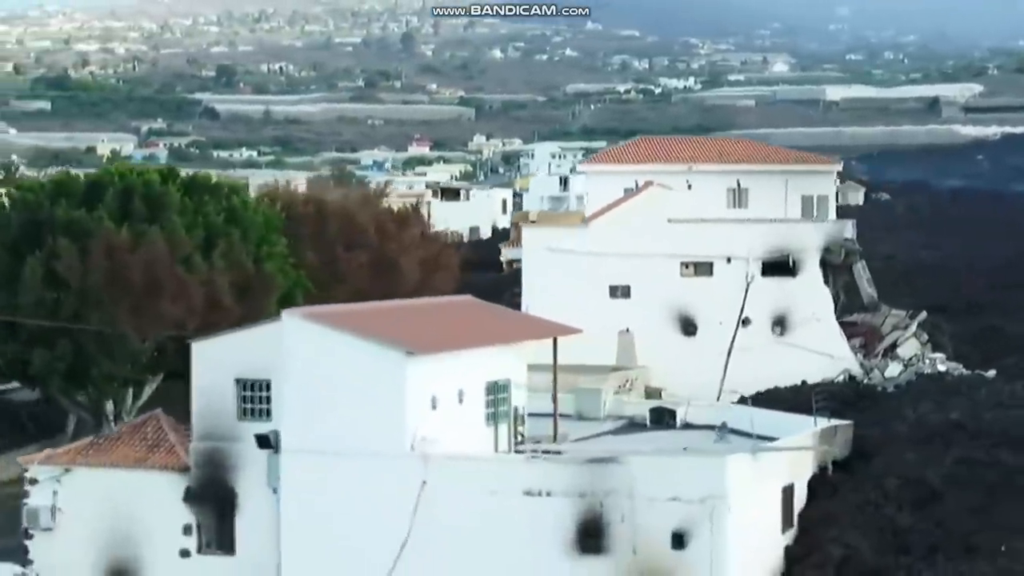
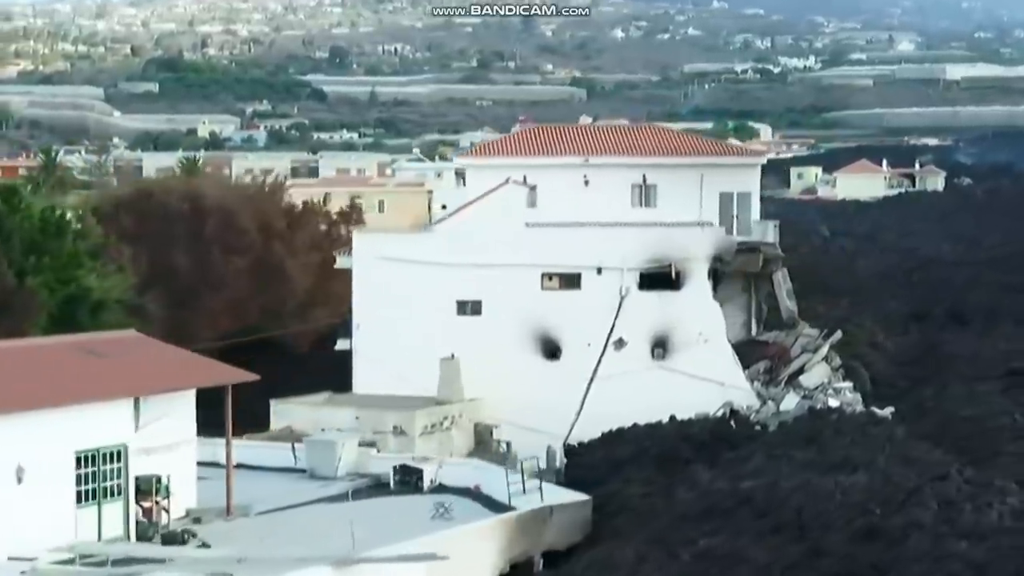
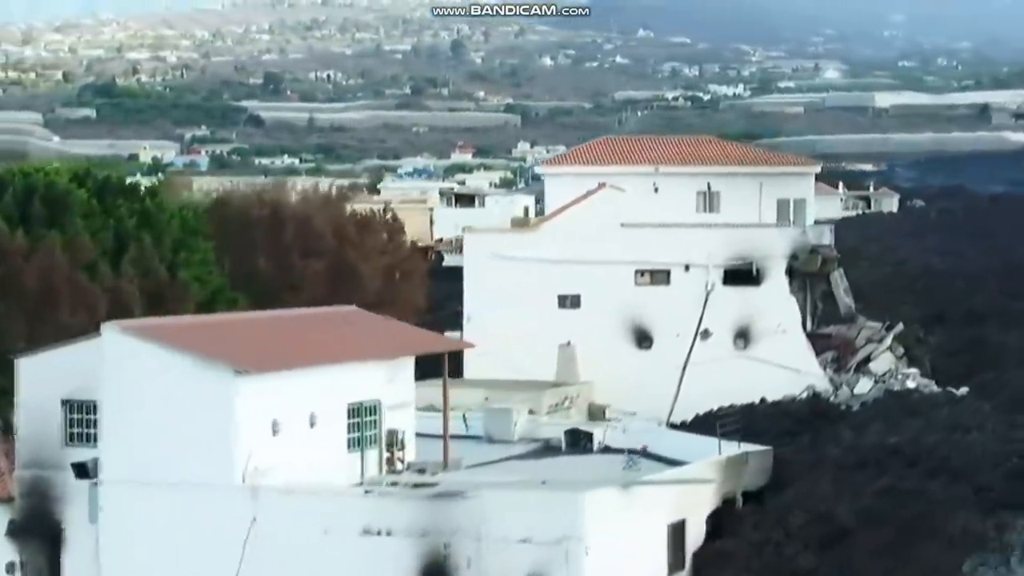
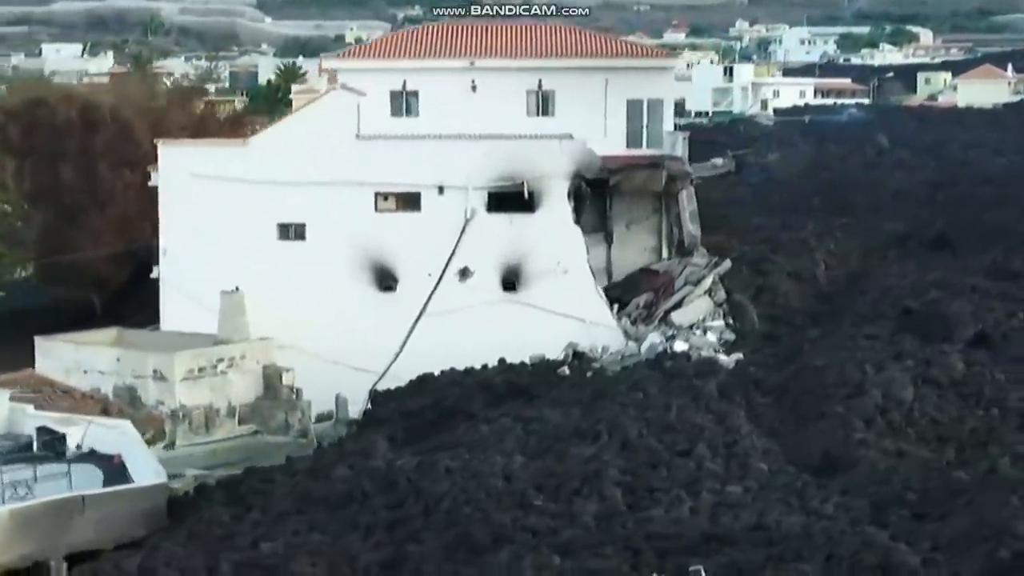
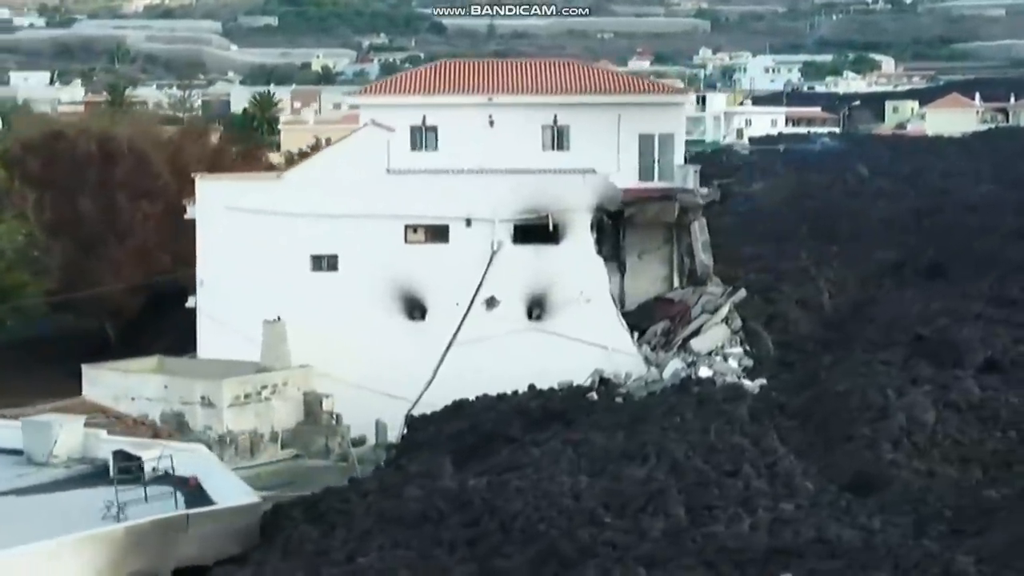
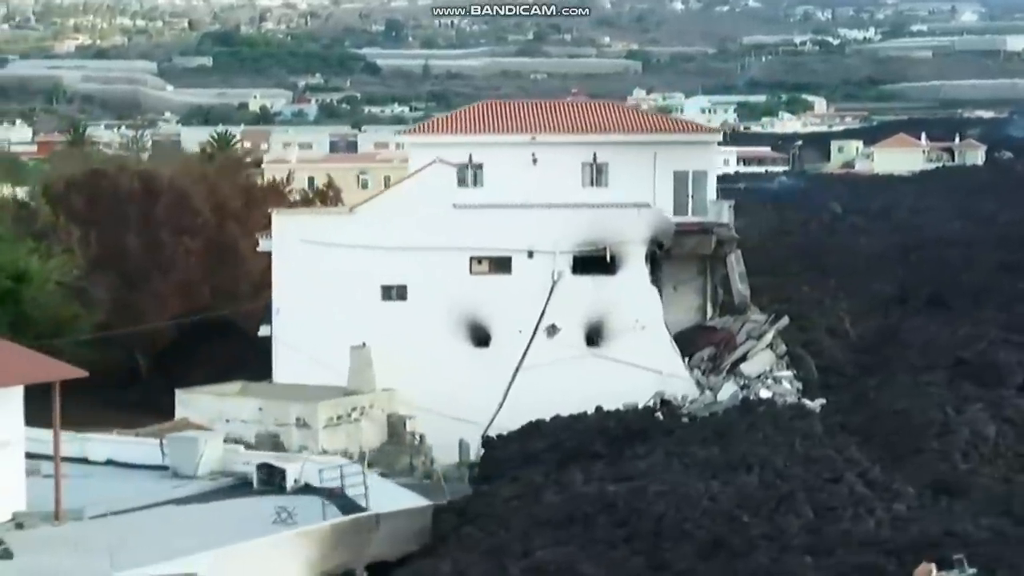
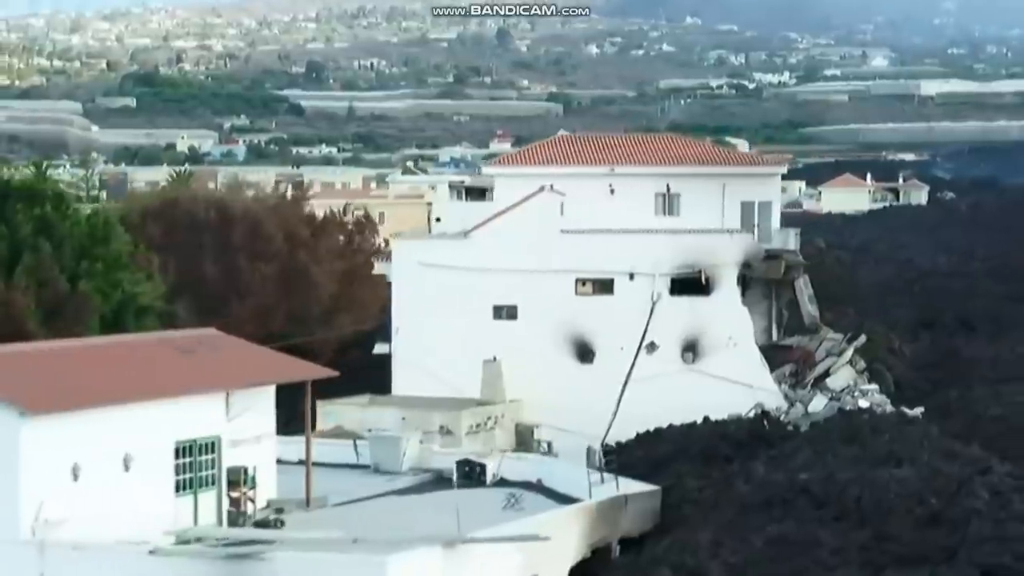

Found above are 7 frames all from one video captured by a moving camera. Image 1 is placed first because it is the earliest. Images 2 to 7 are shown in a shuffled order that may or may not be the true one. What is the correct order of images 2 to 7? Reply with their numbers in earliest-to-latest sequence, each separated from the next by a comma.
3, 7, 2, 6, 5, 4
